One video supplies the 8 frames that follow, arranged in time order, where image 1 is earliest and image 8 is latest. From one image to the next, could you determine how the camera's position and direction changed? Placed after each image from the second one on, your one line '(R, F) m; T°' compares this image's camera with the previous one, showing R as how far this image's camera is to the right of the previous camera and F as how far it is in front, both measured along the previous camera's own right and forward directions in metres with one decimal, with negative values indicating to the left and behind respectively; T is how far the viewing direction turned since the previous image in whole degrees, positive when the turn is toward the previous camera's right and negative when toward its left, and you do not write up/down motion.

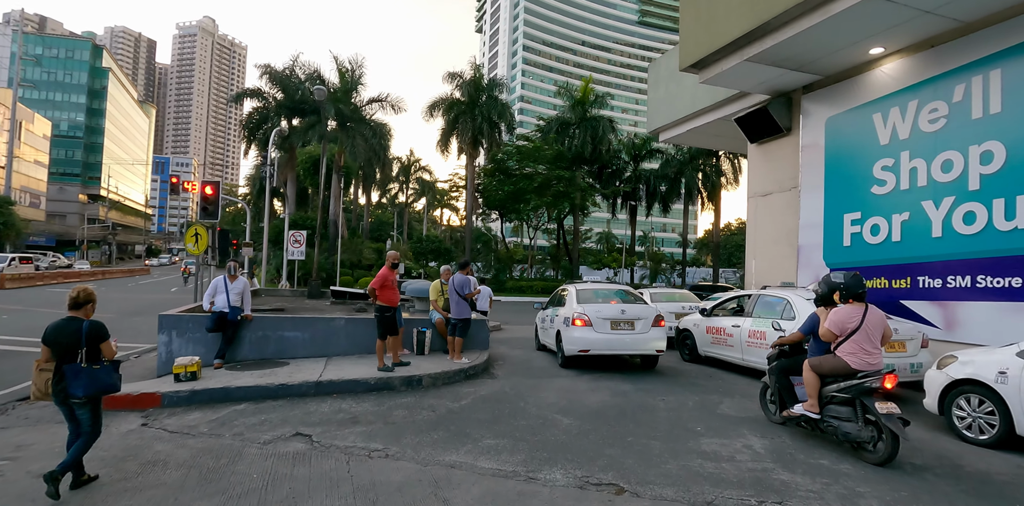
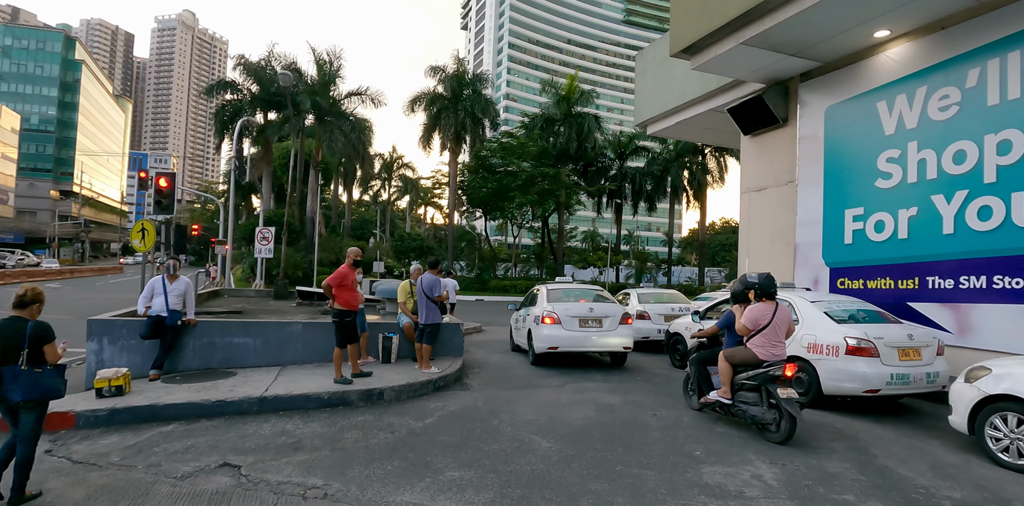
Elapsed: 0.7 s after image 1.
(+0.2, +0.8) m; +2°
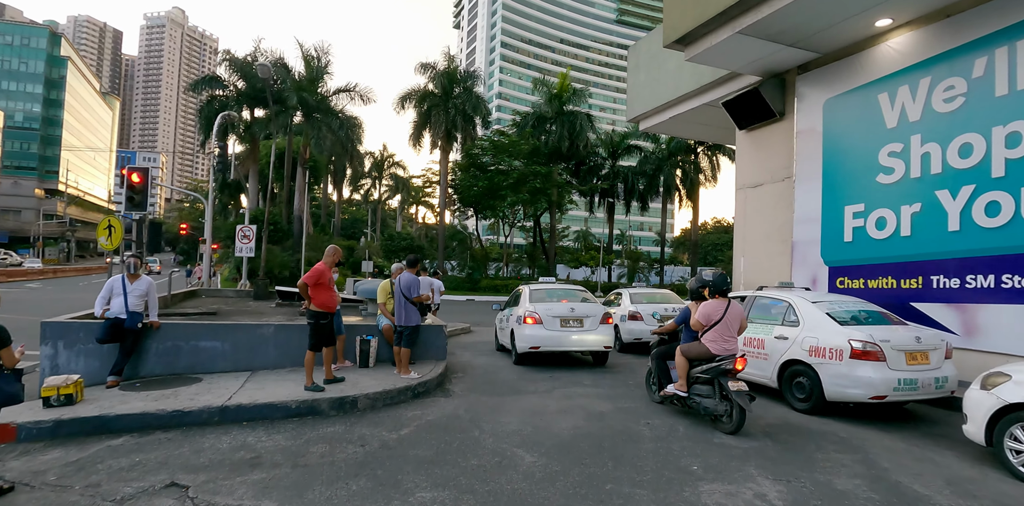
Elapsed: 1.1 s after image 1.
(+0.1, +0.4) m; +1°
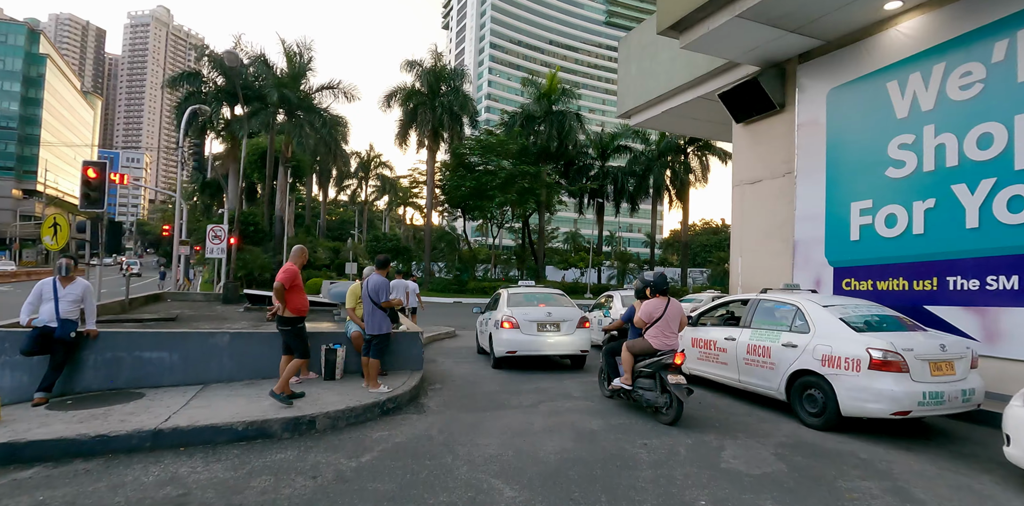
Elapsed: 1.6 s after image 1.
(+0.1, +0.7) m; +1°
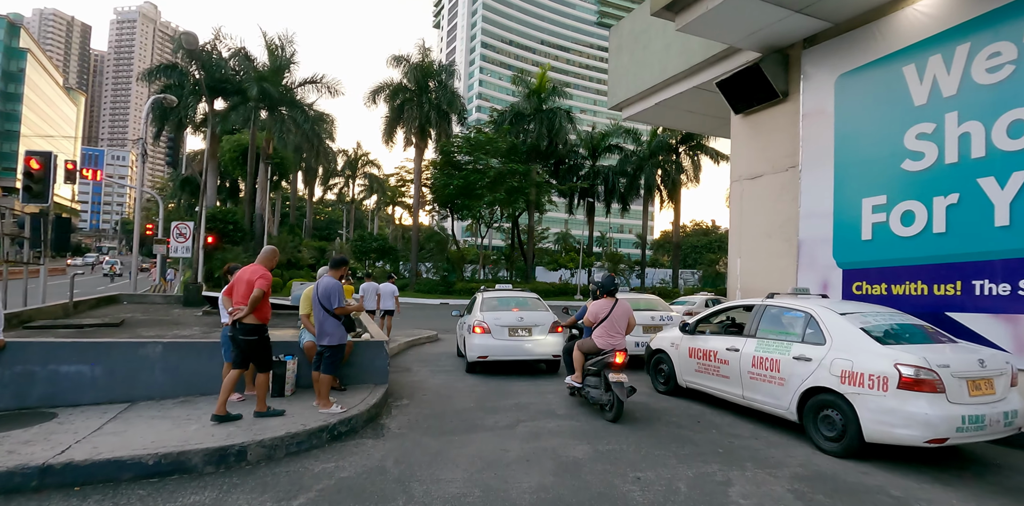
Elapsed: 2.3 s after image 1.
(+0.2, +0.8) m; +1°
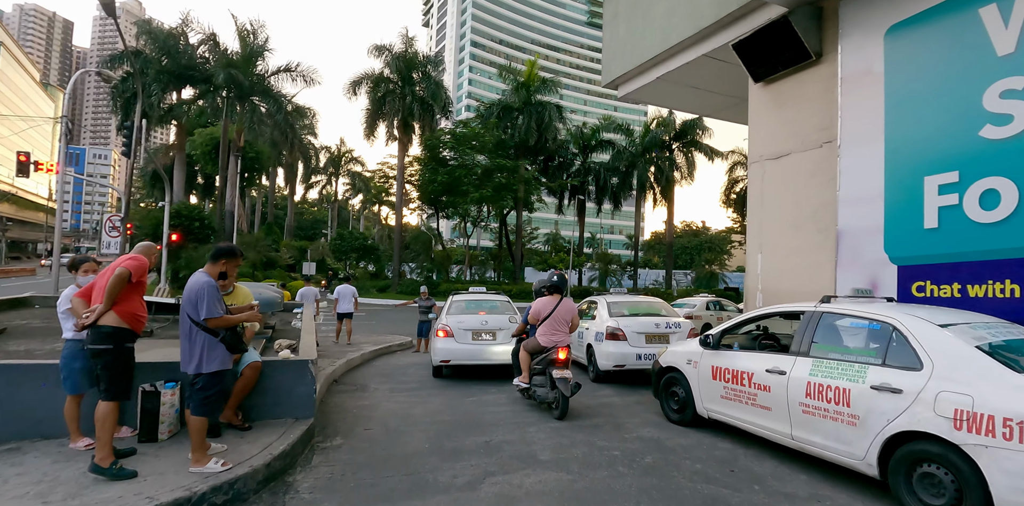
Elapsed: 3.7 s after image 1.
(+0.2, +1.7) m; +1°
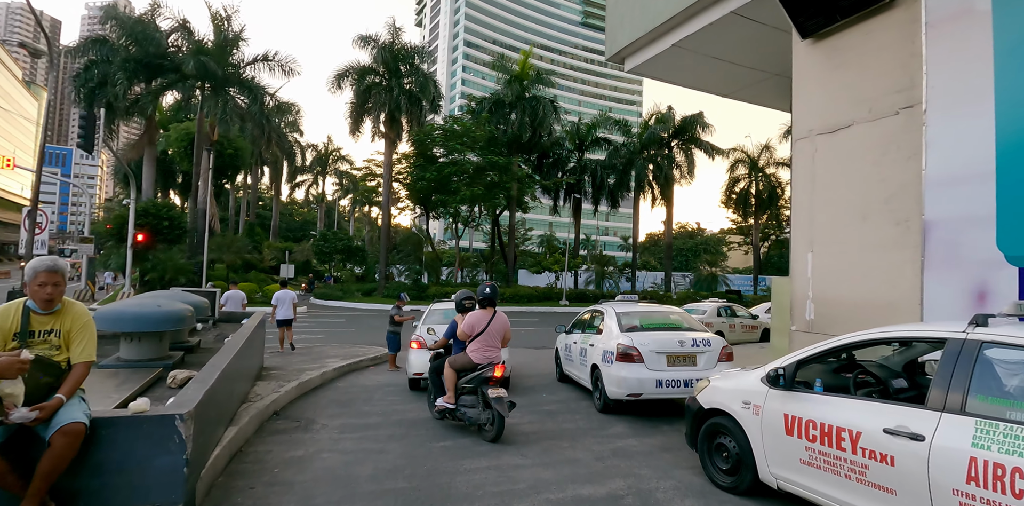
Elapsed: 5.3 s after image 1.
(+0.1, +1.7) m; +1°
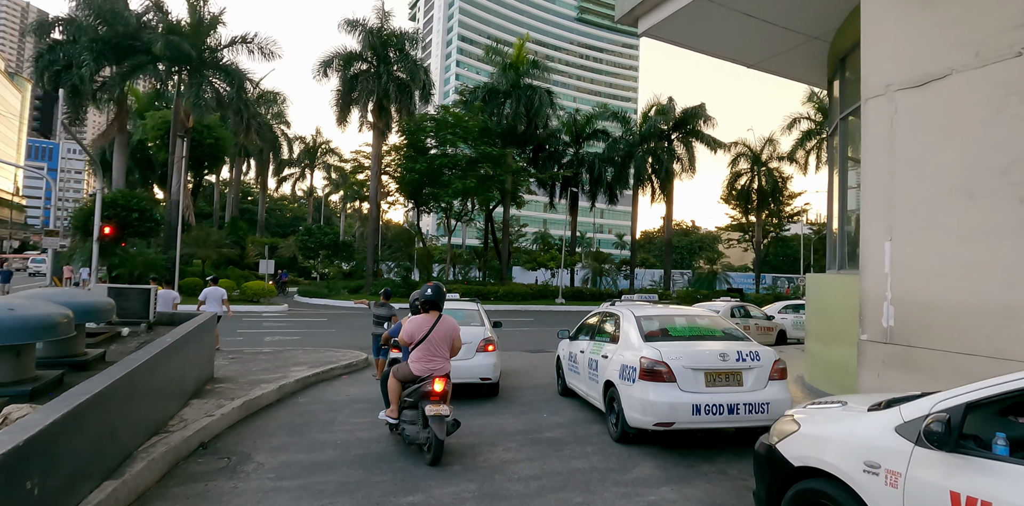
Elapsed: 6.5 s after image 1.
(0.0, +1.5) m; +1°
